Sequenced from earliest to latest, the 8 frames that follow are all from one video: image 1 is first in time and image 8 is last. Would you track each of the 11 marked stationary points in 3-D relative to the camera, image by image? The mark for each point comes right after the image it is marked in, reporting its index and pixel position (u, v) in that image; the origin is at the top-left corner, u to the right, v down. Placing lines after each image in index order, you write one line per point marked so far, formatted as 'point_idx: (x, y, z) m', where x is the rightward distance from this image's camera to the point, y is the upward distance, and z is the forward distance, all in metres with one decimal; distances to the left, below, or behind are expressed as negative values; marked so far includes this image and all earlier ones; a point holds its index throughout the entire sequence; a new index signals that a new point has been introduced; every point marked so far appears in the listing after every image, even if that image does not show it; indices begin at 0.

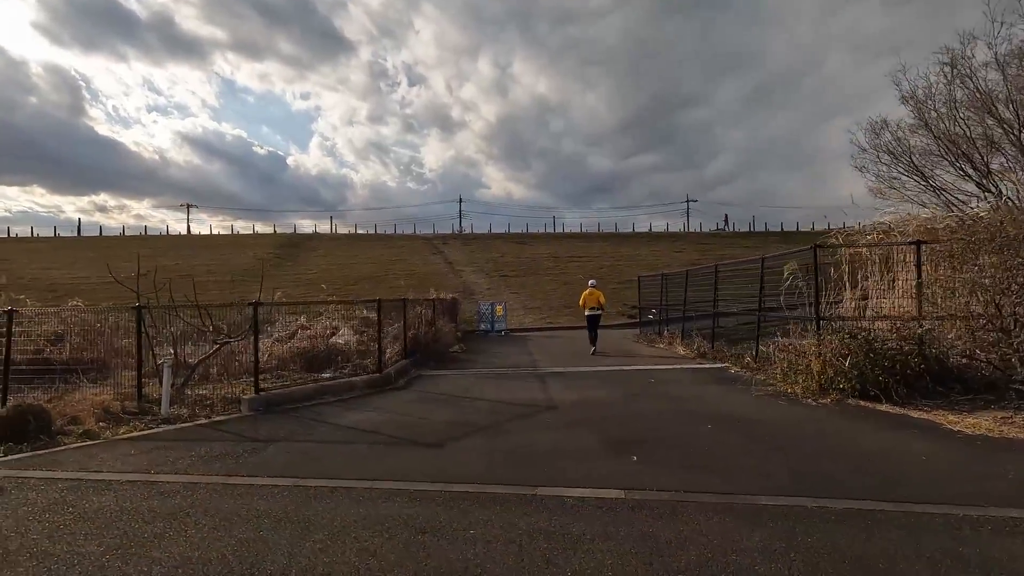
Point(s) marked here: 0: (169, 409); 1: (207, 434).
0: (-5.7, -2.0, +8.9) m
1: (-4.1, -2.0, +7.2) m
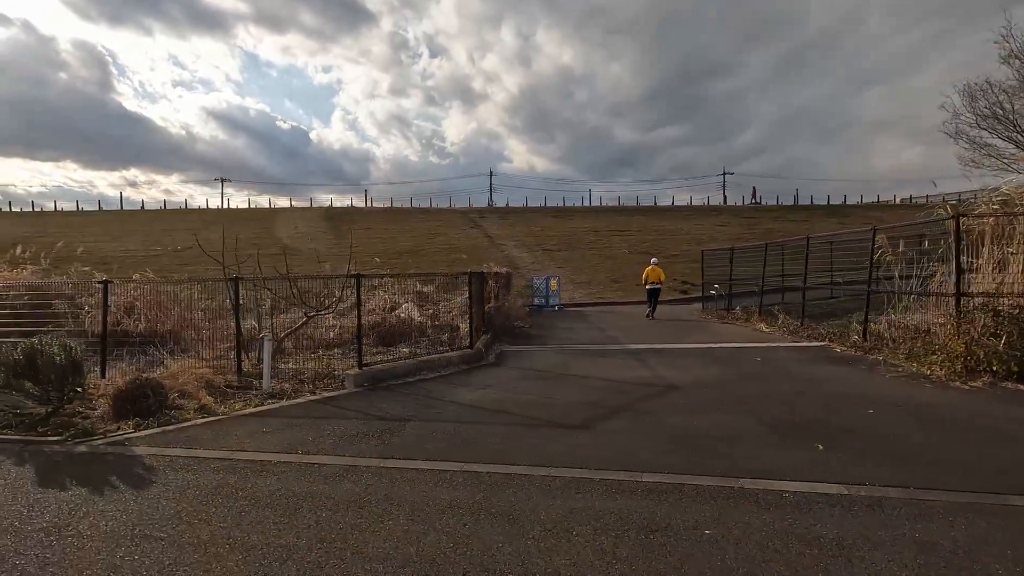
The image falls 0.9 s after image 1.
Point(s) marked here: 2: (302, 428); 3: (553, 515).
0: (-3.9, -1.6, +8.7) m
1: (-2.4, -1.6, +6.9) m
2: (-2.4, -1.6, +6.0) m
3: (+0.3, -1.6, +3.8) m
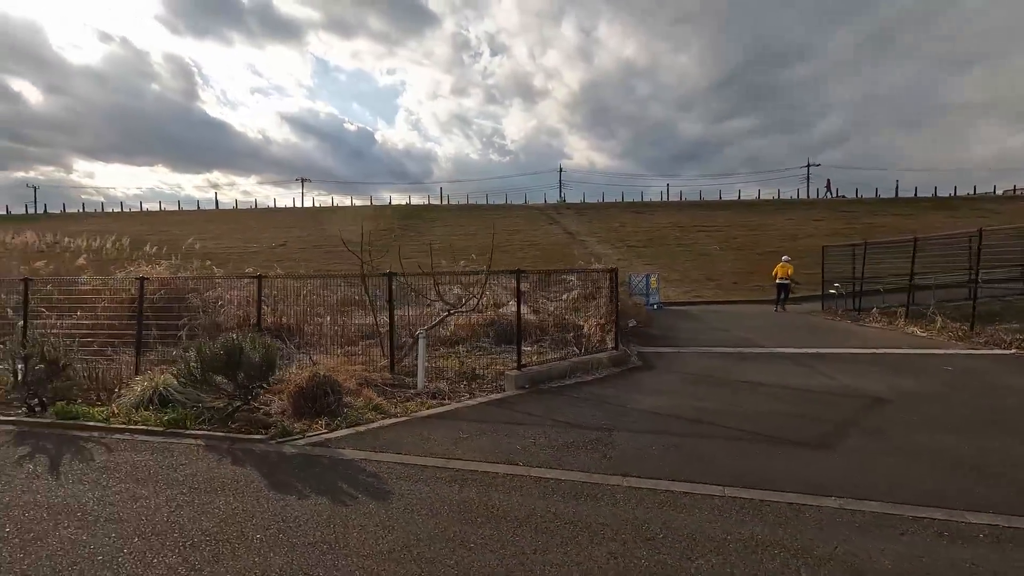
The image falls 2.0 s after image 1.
0: (-1.3, -1.5, +8.4) m
1: (-0.1, -1.5, +6.5) m
2: (-0.1, -1.6, +5.6) m
3: (+2.3, -1.6, +3.1) m
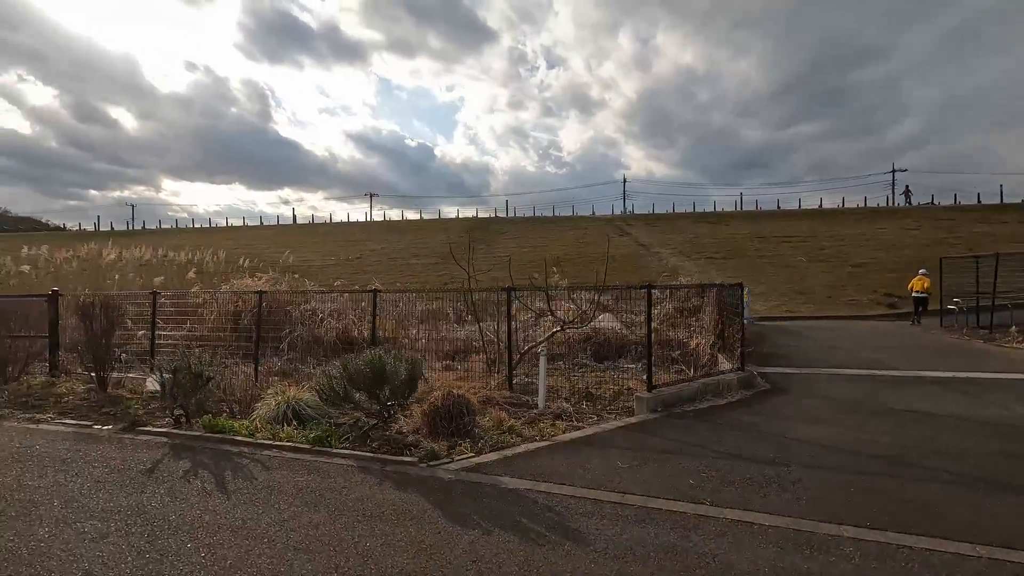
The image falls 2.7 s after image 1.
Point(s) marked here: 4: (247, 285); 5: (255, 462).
0: (+0.6, -1.7, +8.1) m
1: (+1.6, -1.8, +6.1) m
2: (+1.5, -1.7, +5.1) m
3: (+3.6, -1.8, +2.5) m
4: (-8.6, +0.1, +17.2) m
5: (-2.6, -1.8, +5.4) m
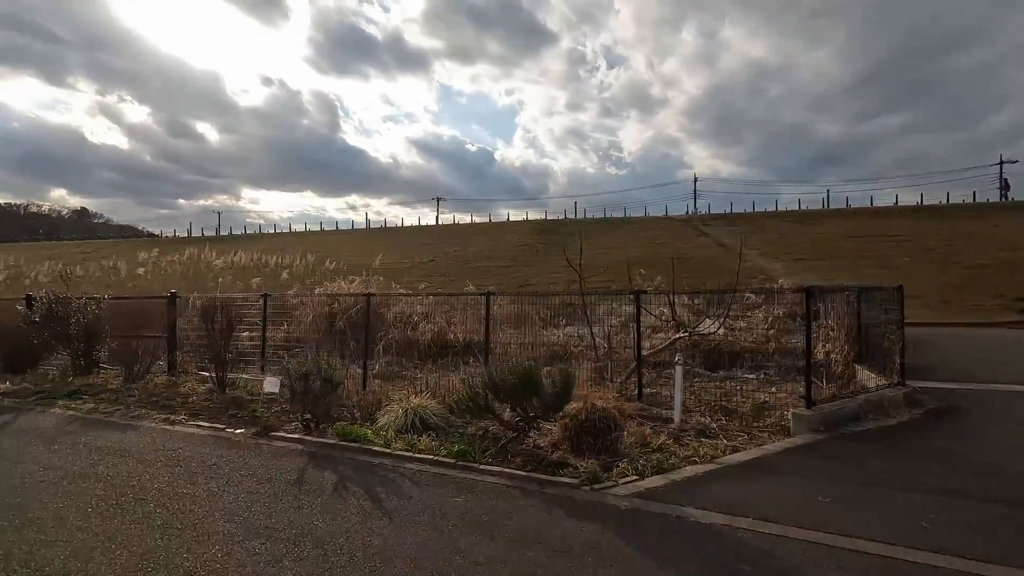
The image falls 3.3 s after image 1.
0: (+2.4, -1.8, +7.4) m
1: (+3.3, -1.8, +5.2) m
2: (+3.0, -1.8, +4.3) m
3: (+4.8, -1.8, +1.4) m
4: (-5.6, 0.0, +17.5) m
5: (-1.0, -1.8, +5.1) m
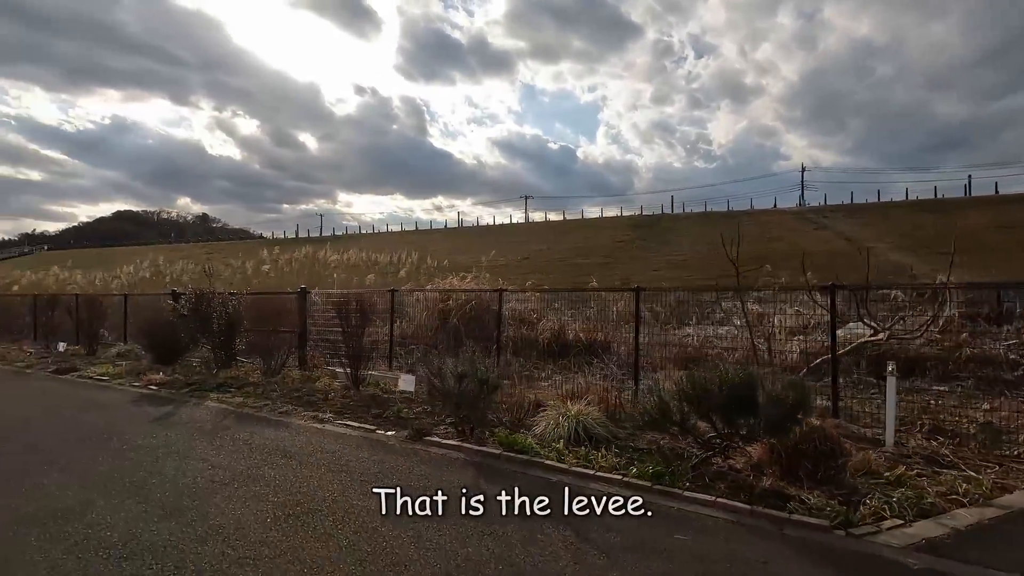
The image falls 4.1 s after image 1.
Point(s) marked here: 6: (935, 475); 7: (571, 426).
0: (+4.4, -1.7, +6.1) m
1: (+5.0, -1.7, +3.8) m
2: (+4.6, -1.7, +3.0) m
3: (+5.9, -1.7, -0.2) m
4: (-2.0, +0.1, +17.3) m
5: (+0.7, -1.7, +4.3) m
6: (+4.0, -1.8, +5.1) m
7: (+0.7, -1.6, +6.1) m
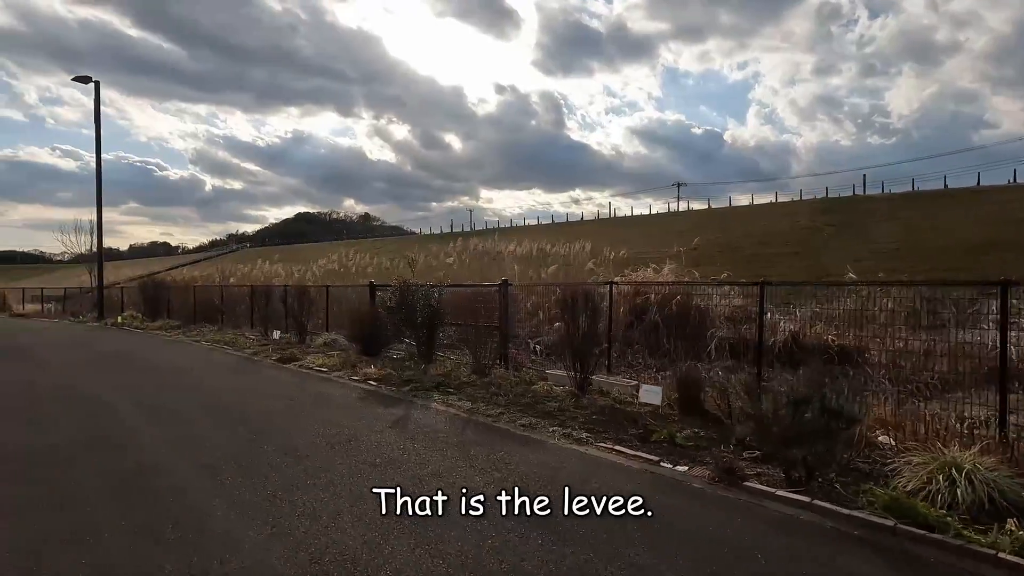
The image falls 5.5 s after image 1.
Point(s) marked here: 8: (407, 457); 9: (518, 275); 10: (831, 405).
0: (+7.2, -1.7, +3.1) m
1: (+7.2, -1.7, +0.8) m
2: (+6.6, -1.7, +0.1) m
3: (+7.1, -1.8, -3.3) m
4: (+3.8, +0.4, +15.5) m
5: (+3.1, -1.7, +2.4) m
6: (+6.5, -1.8, +2.2) m
7: (+3.6, -1.5, +4.1) m
8: (-1.0, -1.7, +5.3) m
9: (+0.2, +0.5, +18.7) m
10: (+2.6, -1.0, +4.6) m
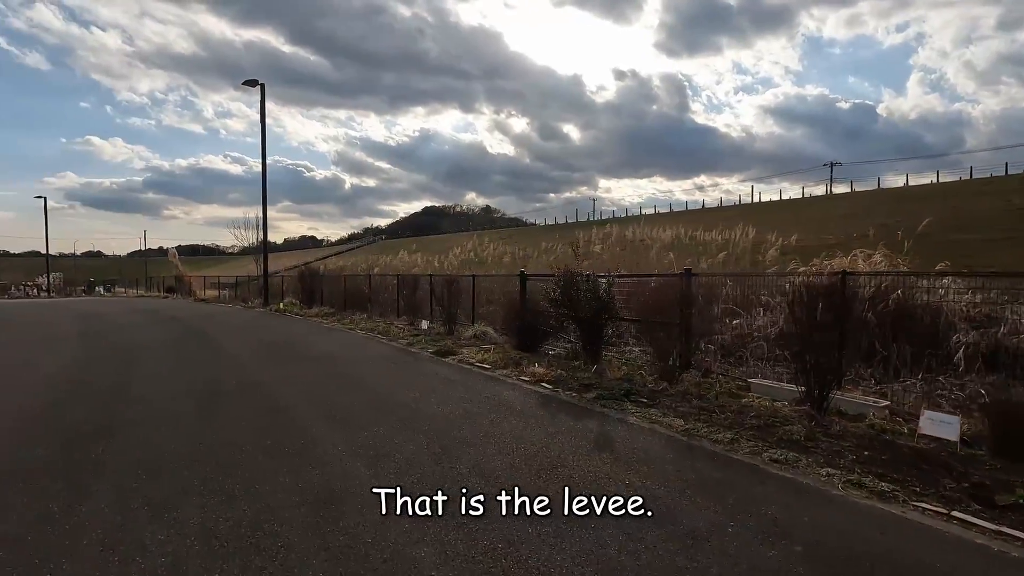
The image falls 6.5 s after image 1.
0: (+8.6, -1.7, +0.1) m
1: (+8.0, -1.8, -2.2) m
2: (+7.3, -1.8, -2.7) m
3: (+7.1, -1.9, -6.2) m
4: (+8.0, +0.6, +12.9) m
5: (+4.5, -1.7, +0.2) m
6: (+7.7, -1.8, -0.6) m
7: (+5.2, -1.5, +1.8) m
8: (+1.1, -1.6, +4.0) m
9: (+5.1, +0.8, +16.7) m
10: (+4.5, -0.9, +2.5) m
